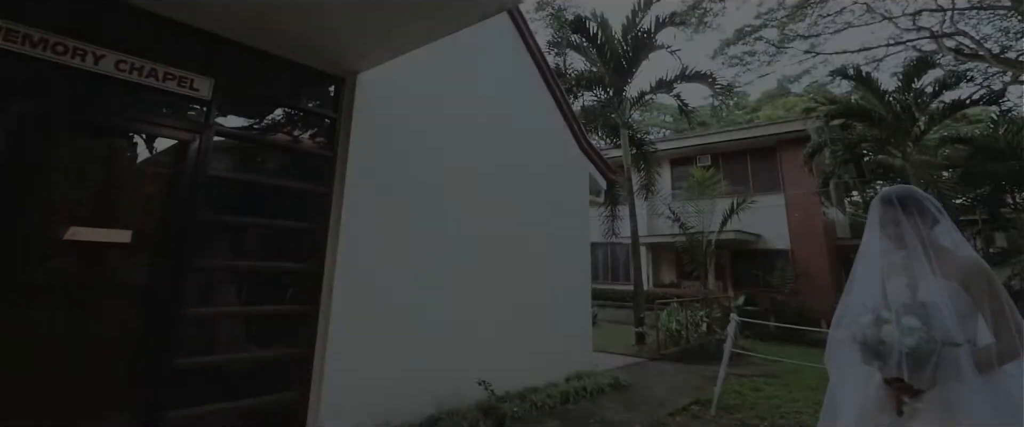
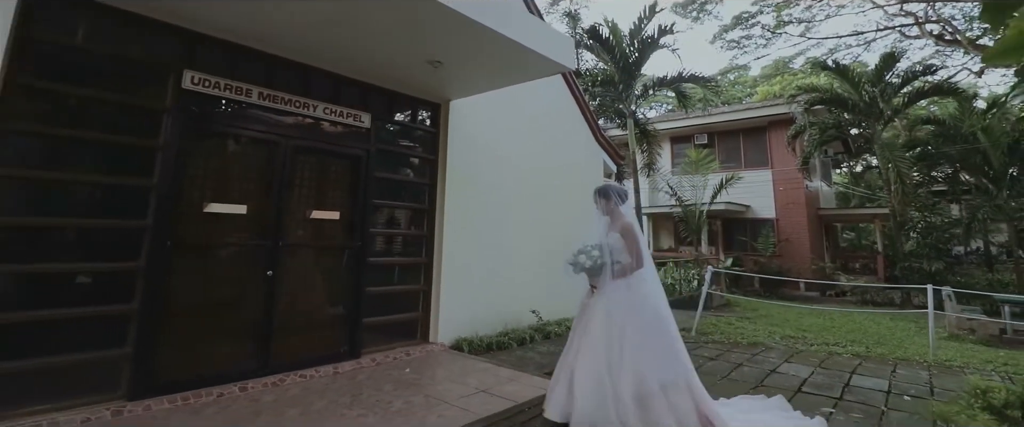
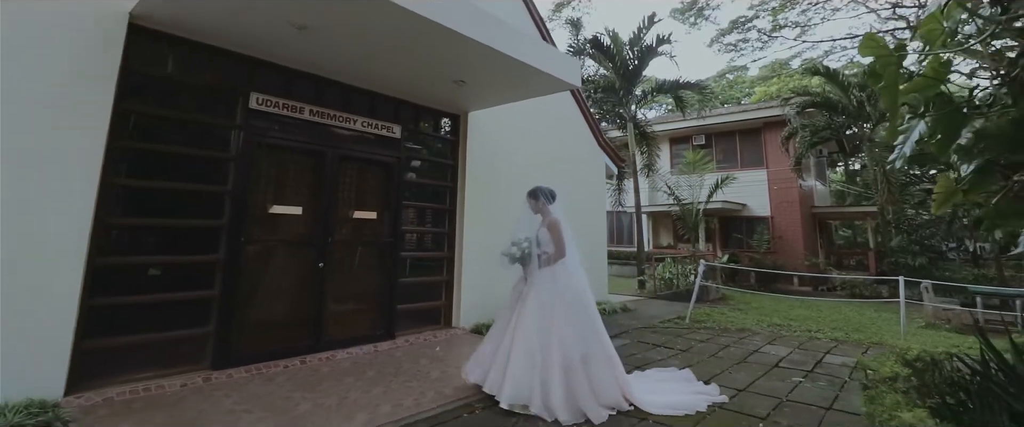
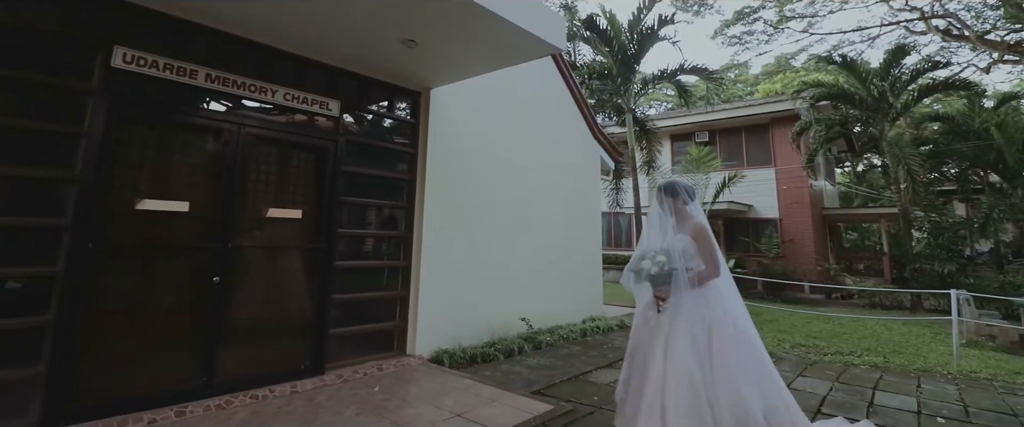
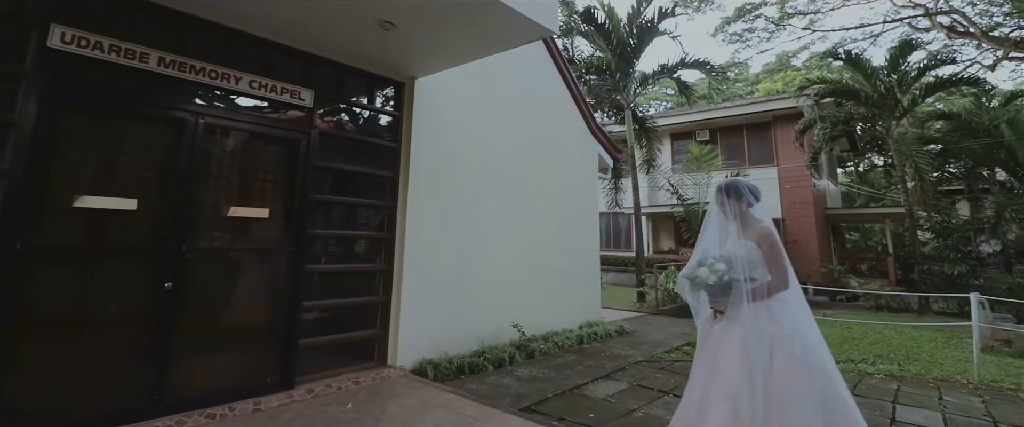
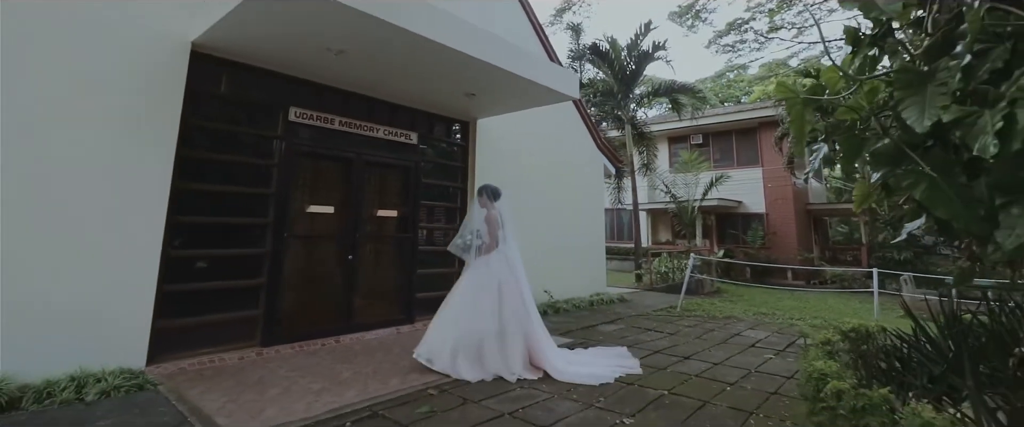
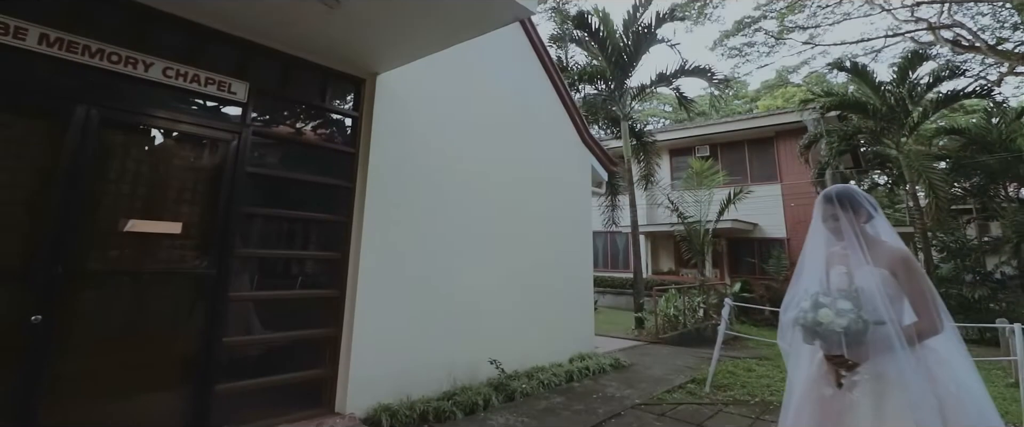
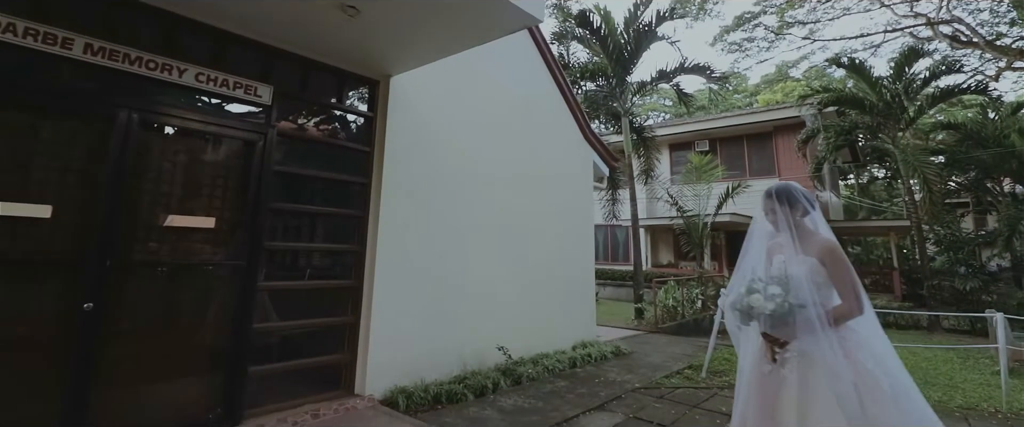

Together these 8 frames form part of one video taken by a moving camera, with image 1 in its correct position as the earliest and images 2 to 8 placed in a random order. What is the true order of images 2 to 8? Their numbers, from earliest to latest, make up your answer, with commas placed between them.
7, 8, 5, 4, 2, 3, 6
